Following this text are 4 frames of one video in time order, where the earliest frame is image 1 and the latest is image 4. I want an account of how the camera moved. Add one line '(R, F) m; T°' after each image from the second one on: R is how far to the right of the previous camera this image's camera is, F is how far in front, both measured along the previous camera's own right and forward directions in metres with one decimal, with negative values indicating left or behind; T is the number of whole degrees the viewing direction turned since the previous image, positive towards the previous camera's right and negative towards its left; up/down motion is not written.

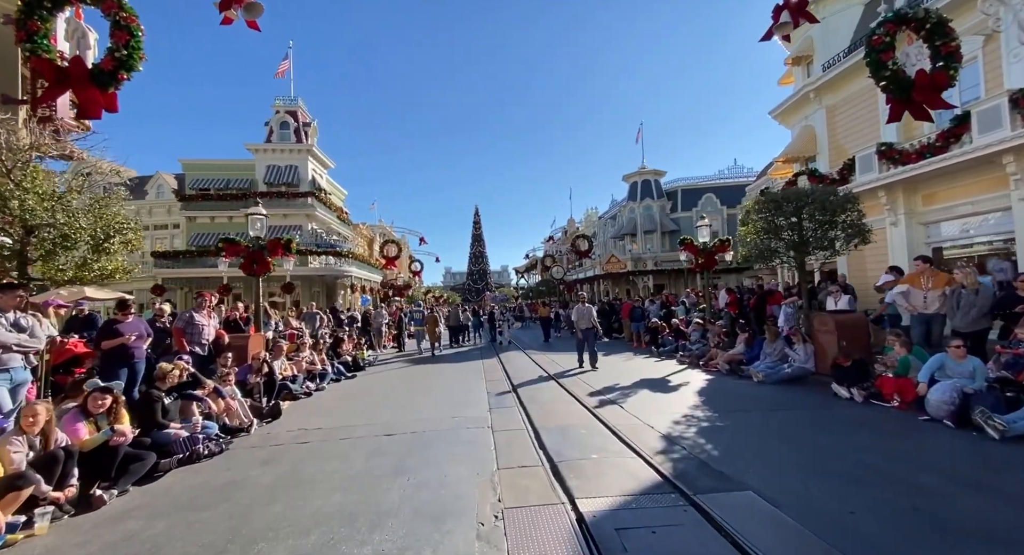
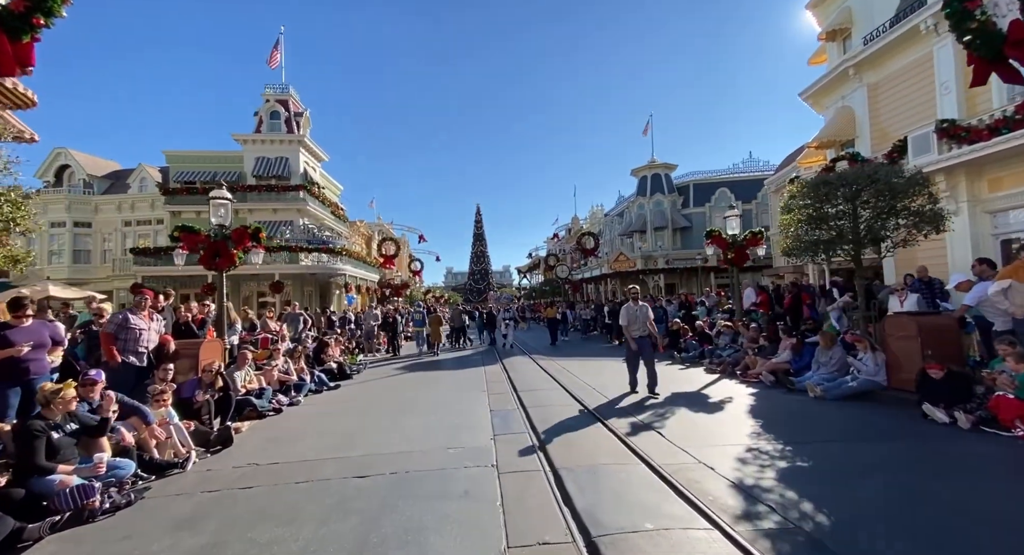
(-0.1, +1.4) m; 0°
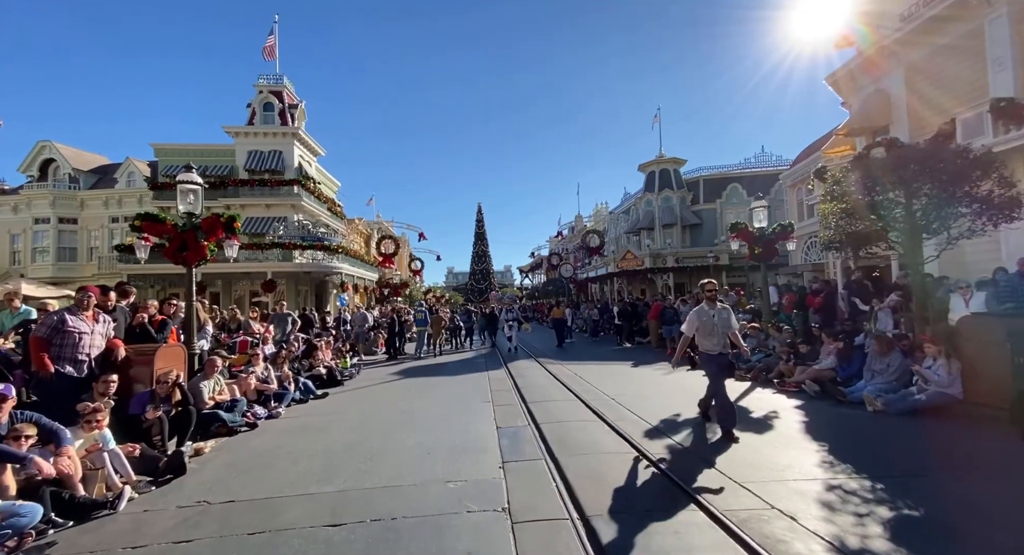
(-0.1, +1.0) m; 0°
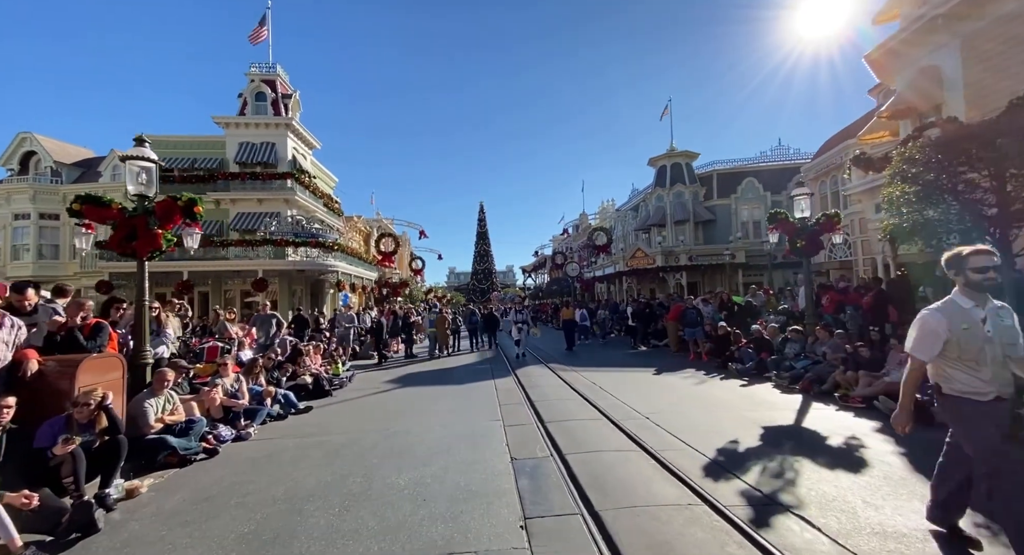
(-0.2, +1.2) m; 0°
